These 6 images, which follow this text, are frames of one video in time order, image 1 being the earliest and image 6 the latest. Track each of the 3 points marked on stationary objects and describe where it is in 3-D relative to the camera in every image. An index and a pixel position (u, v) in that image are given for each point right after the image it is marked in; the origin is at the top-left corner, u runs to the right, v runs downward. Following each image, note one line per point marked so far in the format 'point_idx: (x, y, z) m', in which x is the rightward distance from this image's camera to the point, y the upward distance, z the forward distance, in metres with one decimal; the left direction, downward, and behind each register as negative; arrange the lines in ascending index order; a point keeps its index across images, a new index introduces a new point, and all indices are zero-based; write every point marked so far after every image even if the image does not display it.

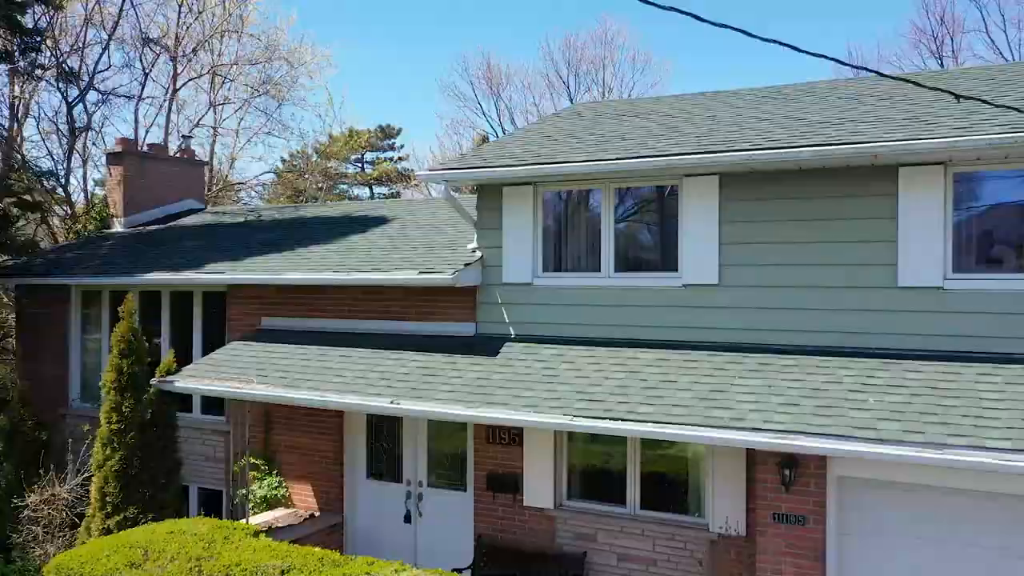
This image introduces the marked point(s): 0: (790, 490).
0: (+2.5, -1.8, +6.5) m
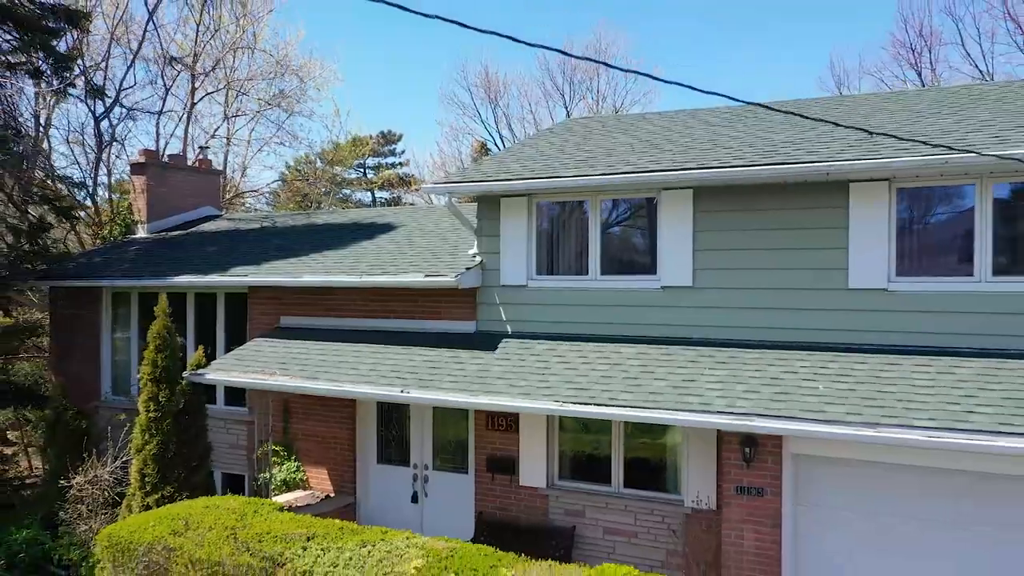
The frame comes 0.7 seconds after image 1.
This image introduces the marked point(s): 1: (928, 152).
0: (+2.5, -1.8, +7.4) m
1: (+4.3, +1.4, +7.5) m
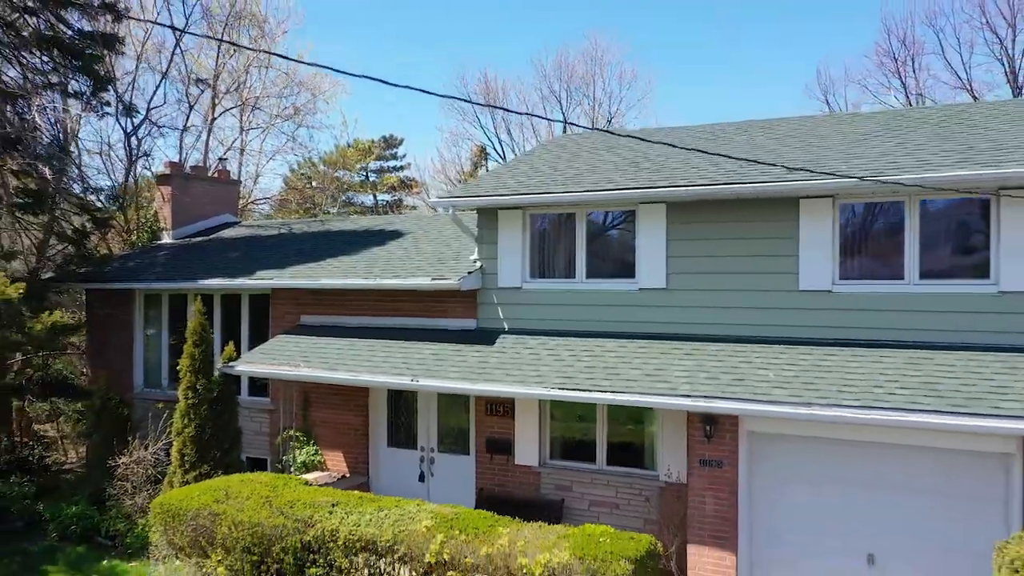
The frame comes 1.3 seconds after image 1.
0: (+2.4, -1.8, +8.7) m
1: (+4.3, +1.4, +8.8) m
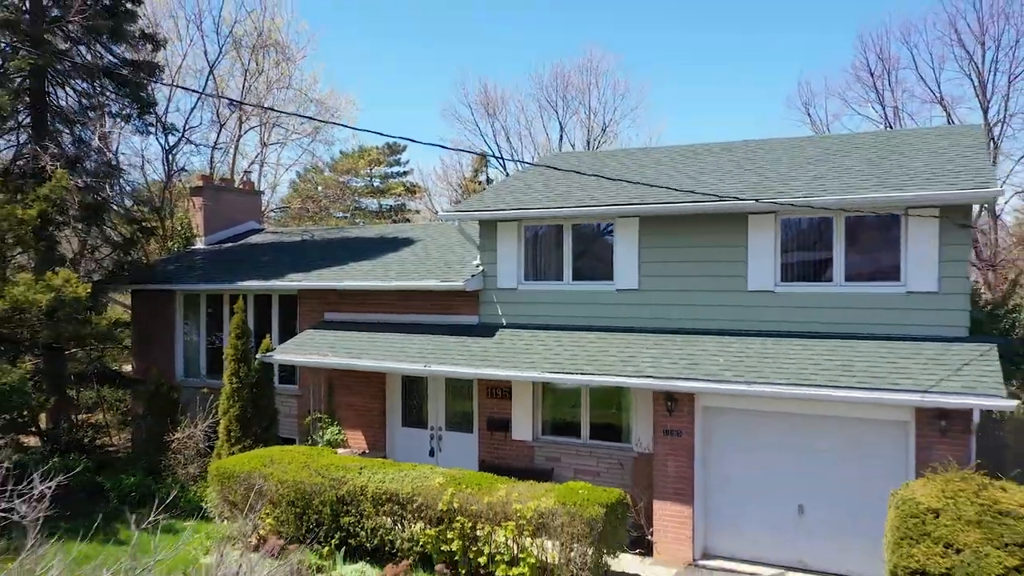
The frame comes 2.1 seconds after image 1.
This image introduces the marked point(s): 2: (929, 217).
0: (+2.4, -1.9, +10.5) m
1: (+4.2, +1.4, +10.6) m
2: (+5.7, +1.0, +9.9) m
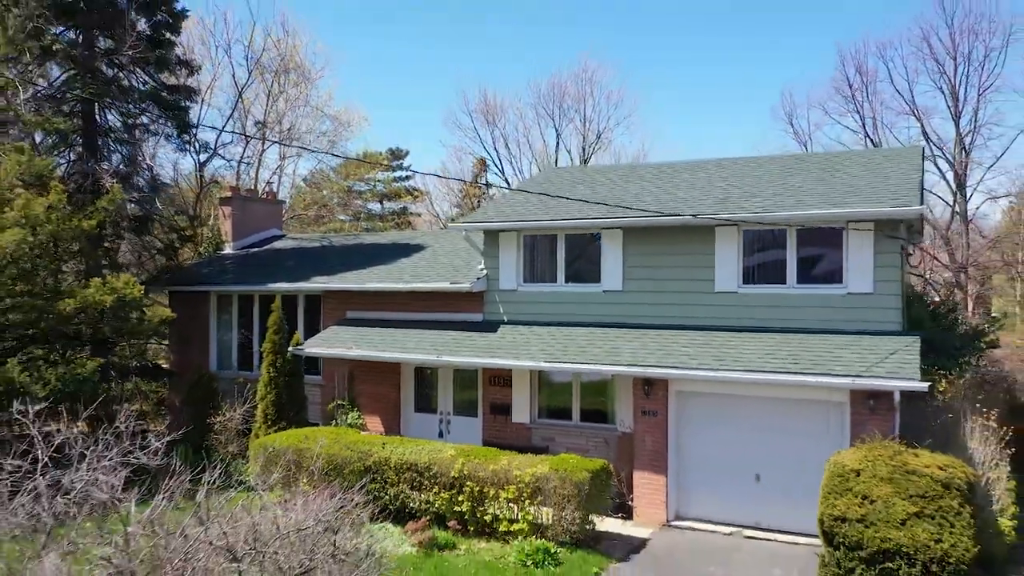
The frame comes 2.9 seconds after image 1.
0: (+2.4, -1.9, +12.3) m
1: (+4.2, +1.4, +12.4) m
2: (+5.7, +0.9, +11.7) m
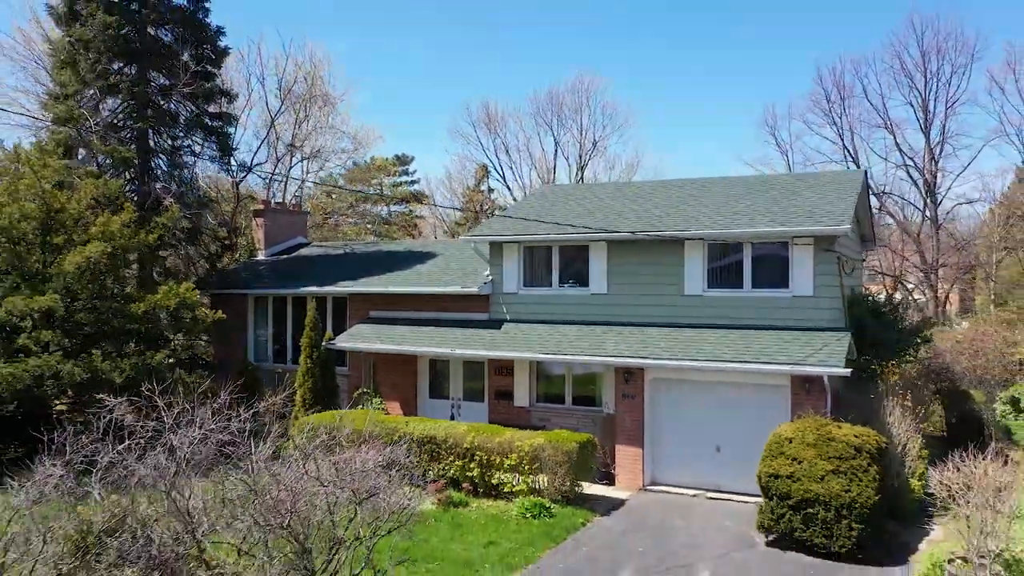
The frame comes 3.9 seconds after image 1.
0: (+2.4, -2.0, +14.7) m
1: (+4.3, +1.3, +14.9) m
2: (+5.8, +0.9, +14.1) m
